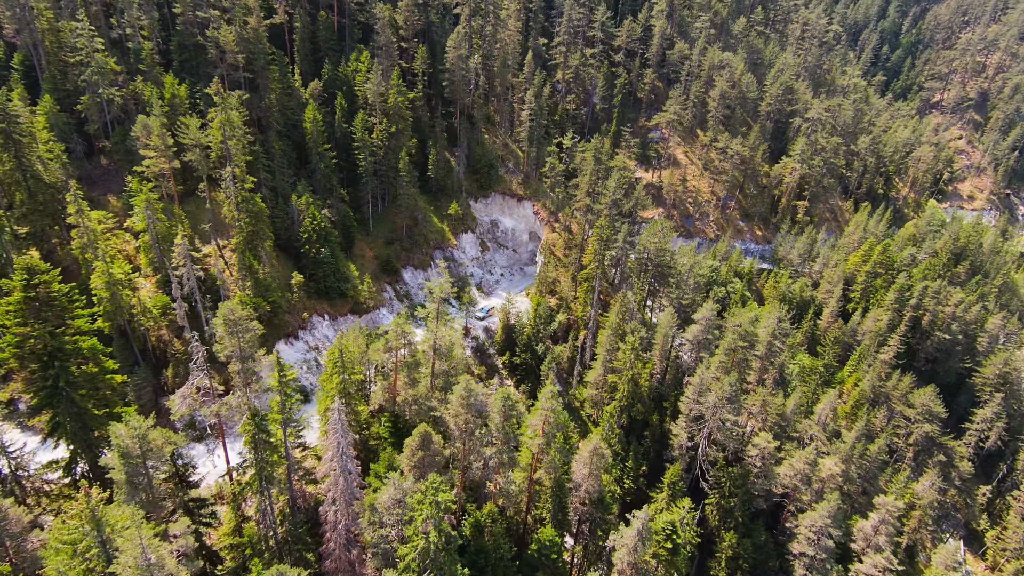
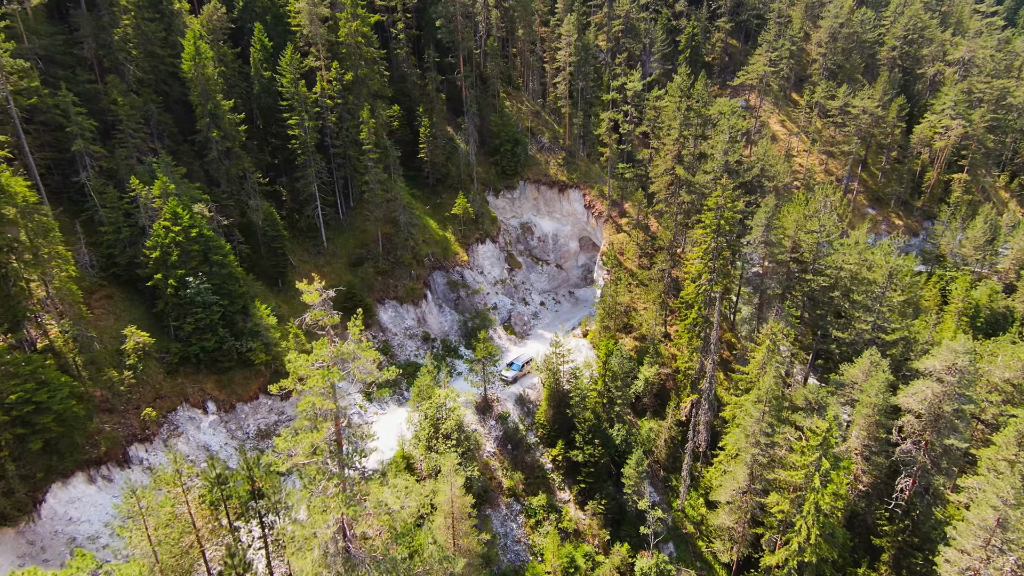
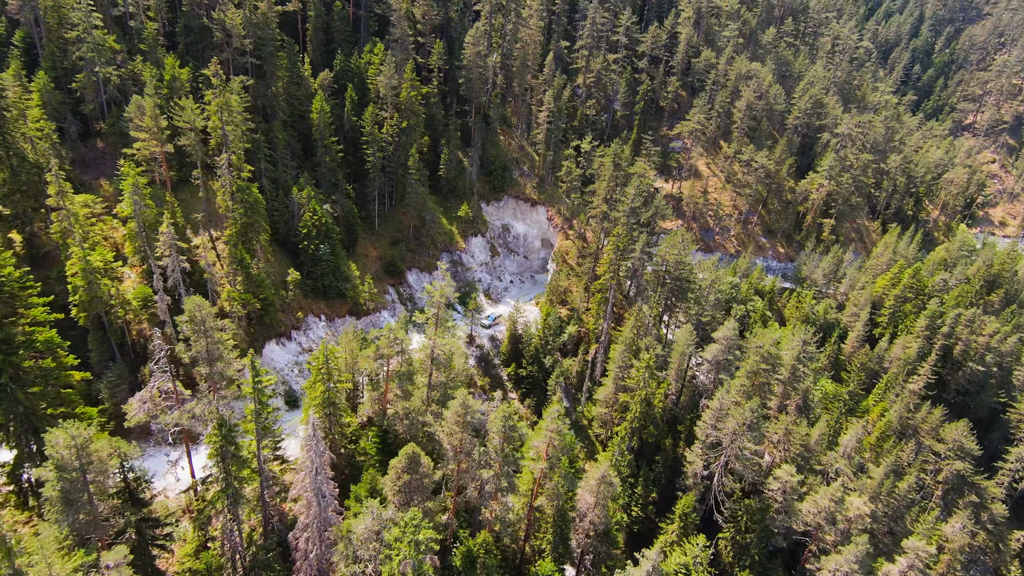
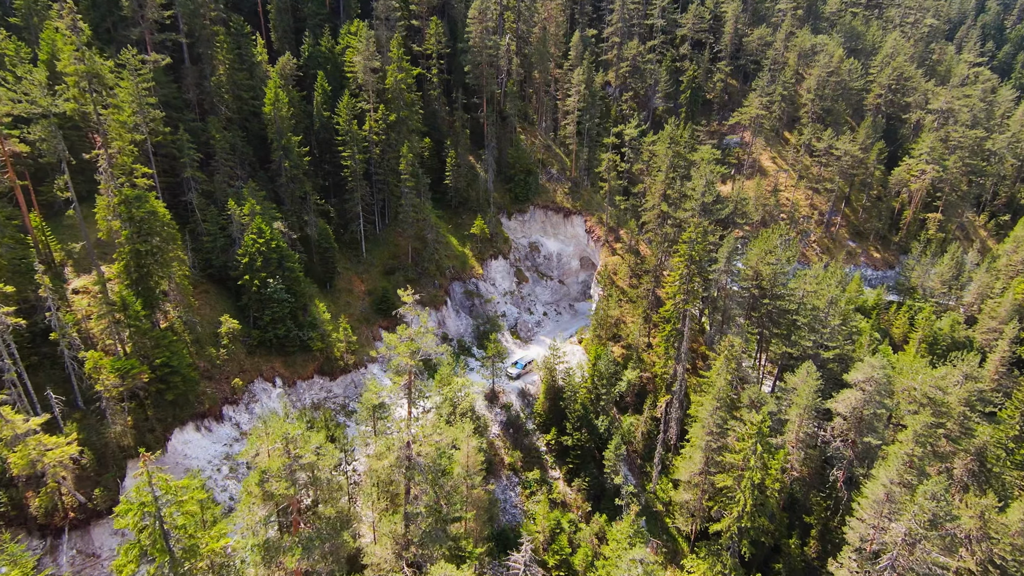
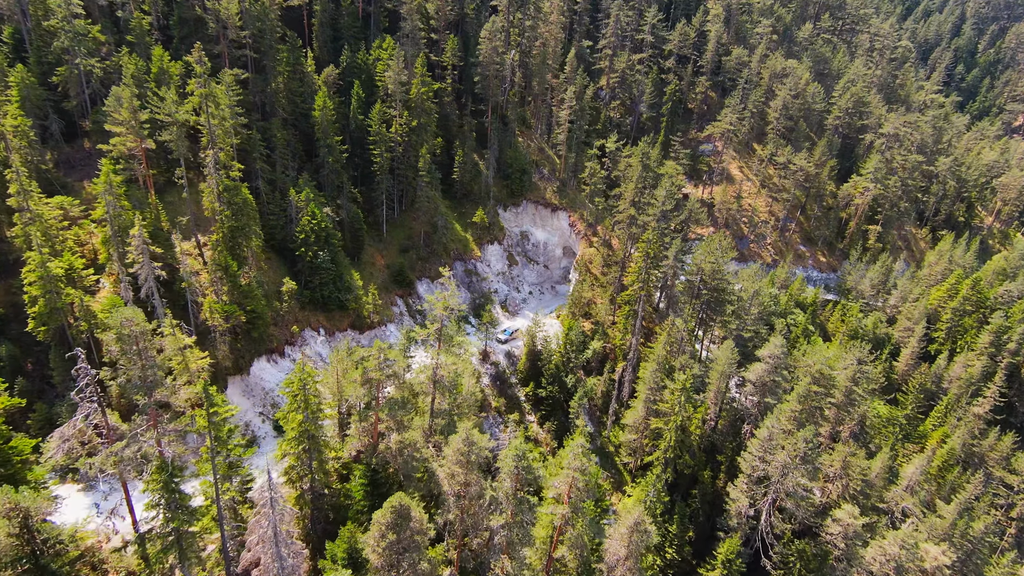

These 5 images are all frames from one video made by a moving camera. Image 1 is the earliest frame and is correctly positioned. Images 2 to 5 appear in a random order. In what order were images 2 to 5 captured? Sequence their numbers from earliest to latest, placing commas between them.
3, 5, 4, 2
